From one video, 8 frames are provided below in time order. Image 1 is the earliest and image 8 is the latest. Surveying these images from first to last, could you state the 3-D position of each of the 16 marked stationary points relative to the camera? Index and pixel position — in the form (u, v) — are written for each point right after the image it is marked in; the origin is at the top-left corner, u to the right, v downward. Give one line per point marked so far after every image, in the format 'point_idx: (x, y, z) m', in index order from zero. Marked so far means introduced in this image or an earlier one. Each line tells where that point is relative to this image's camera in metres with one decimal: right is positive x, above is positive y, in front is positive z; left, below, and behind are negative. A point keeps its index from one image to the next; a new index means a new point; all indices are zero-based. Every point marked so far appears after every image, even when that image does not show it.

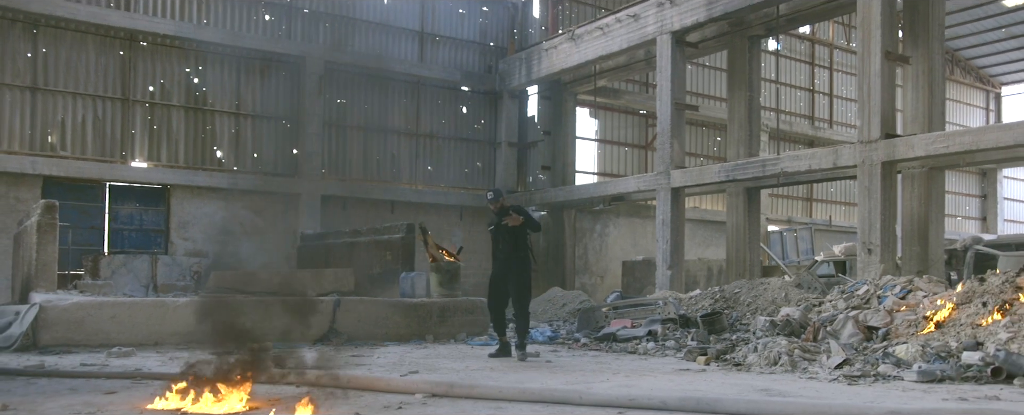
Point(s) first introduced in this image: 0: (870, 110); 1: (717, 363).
0: (+5.8, +1.6, +13.4) m
1: (+2.1, -1.6, +8.5) m
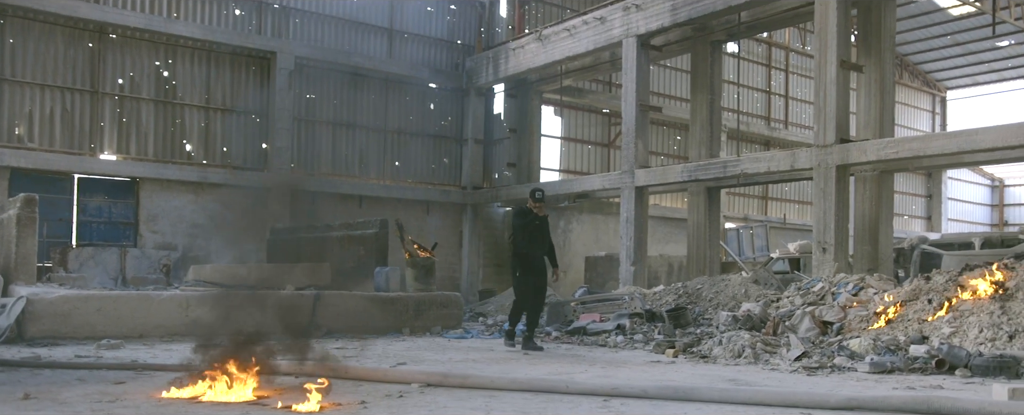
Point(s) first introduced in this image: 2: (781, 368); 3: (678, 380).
0: (+5.4, +1.6, +14.1) m
1: (+1.9, -1.6, +9.0) m
2: (+2.6, -1.6, +7.9) m
3: (+1.4, -1.4, +6.8) m
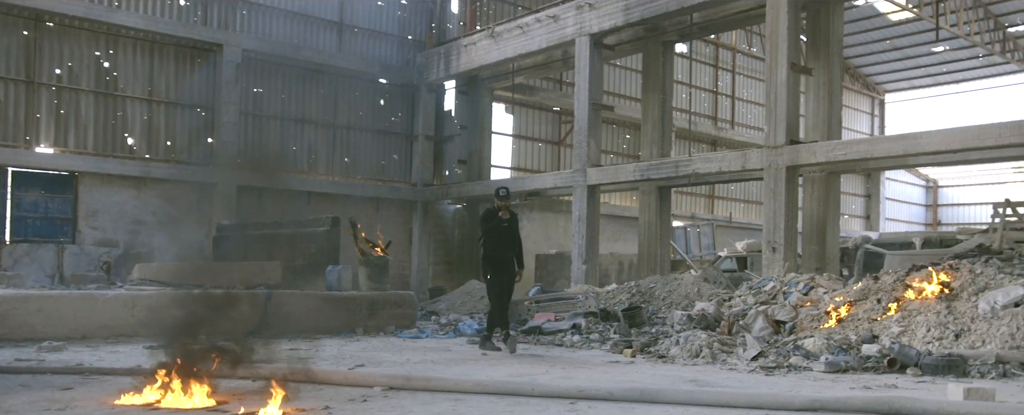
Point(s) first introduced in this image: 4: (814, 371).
0: (+4.6, +1.6, +14.3) m
1: (+1.4, -1.6, +9.1) m
2: (+2.2, -1.6, +8.0) m
3: (+1.1, -1.4, +6.8) m
4: (+2.9, -1.6, +7.8) m
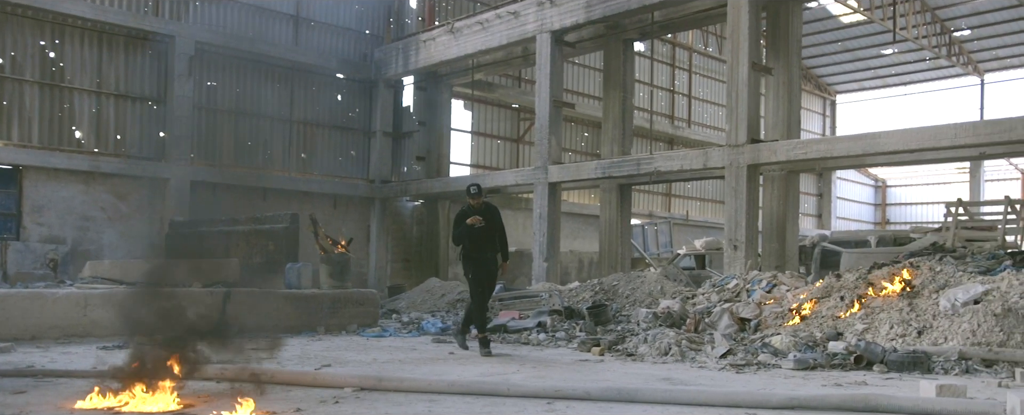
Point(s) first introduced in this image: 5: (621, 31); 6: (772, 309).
0: (+4.0, +1.6, +14.5) m
1: (+1.1, -1.6, +9.0) m
2: (+1.9, -1.5, +8.0) m
3: (+0.8, -1.4, +6.8) m
4: (+2.6, -1.5, +7.8) m
5: (+2.4, +4.0, +18.4) m
6: (+3.4, -1.3, +10.7) m
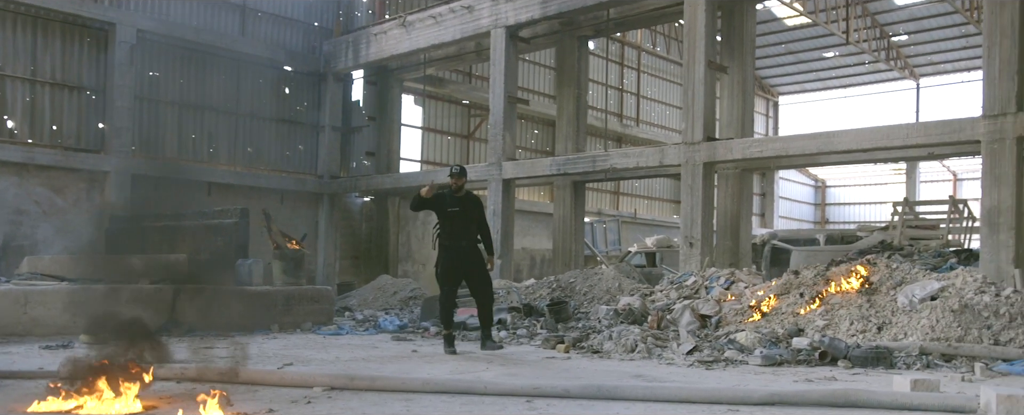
0: (+3.2, +1.7, +14.5) m
1: (+0.7, -1.6, +8.9) m
2: (+1.6, -1.5, +8.0) m
3: (+0.6, -1.4, +6.7) m
4: (+2.3, -1.5, +7.8) m
5: (+1.4, +4.0, +18.4) m
6: (+2.9, -1.3, +10.7) m
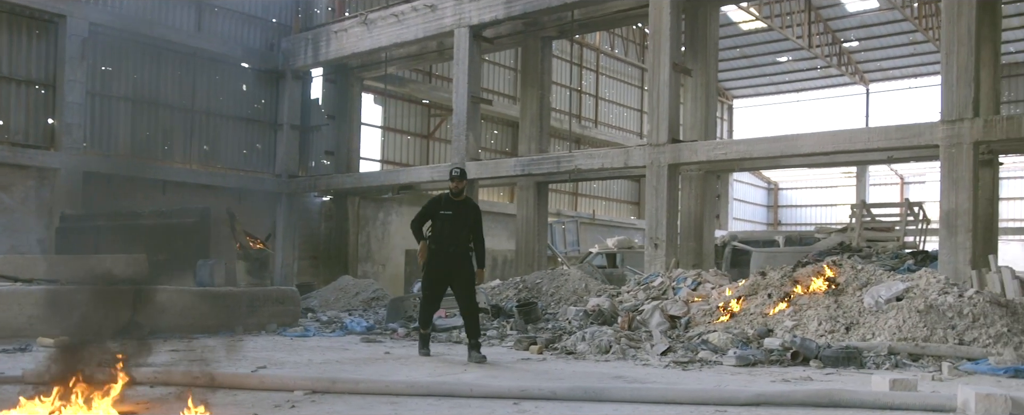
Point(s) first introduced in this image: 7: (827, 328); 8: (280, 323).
0: (+2.6, +1.6, +14.6) m
1: (+0.4, -1.6, +8.9) m
2: (+1.4, -1.5, +8.0) m
3: (+0.5, -1.4, +6.6) m
4: (+2.0, -1.5, +7.9) m
5: (+0.6, +4.0, +18.4) m
6: (+2.5, -1.3, +10.8) m
7: (+3.5, -1.3, +9.0) m
8: (-3.1, -1.6, +11.1) m
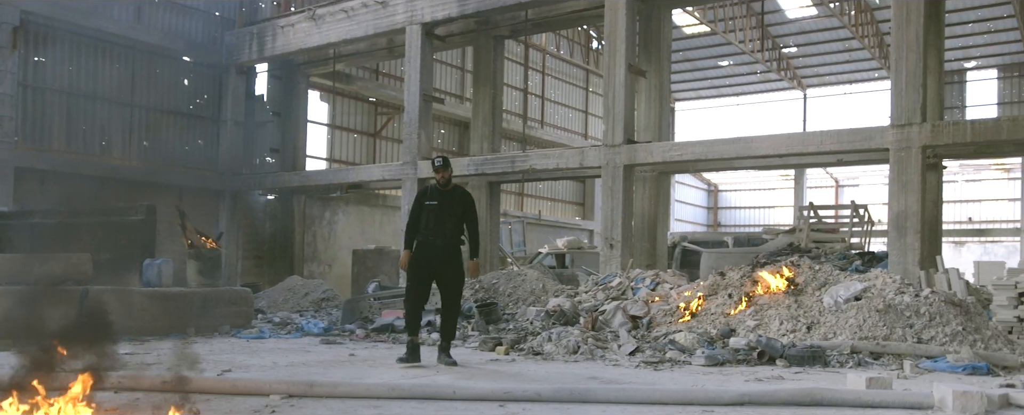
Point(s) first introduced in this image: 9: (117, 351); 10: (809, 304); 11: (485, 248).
0: (+1.8, +1.6, +14.7) m
1: (0.0, -1.6, +8.8) m
2: (+1.1, -1.5, +8.0) m
3: (+0.3, -1.4, +6.5) m
4: (+1.8, -1.5, +7.9) m
5: (-0.4, +4.0, +18.3) m
6: (+2.0, -1.3, +10.9) m
7: (+3.1, -1.3, +9.2) m
8: (-3.7, -1.5, +10.7) m
9: (-3.8, -1.4, +8.0) m
10: (+3.4, -1.1, +9.5) m
11: (-0.6, -0.9, +18.2) m
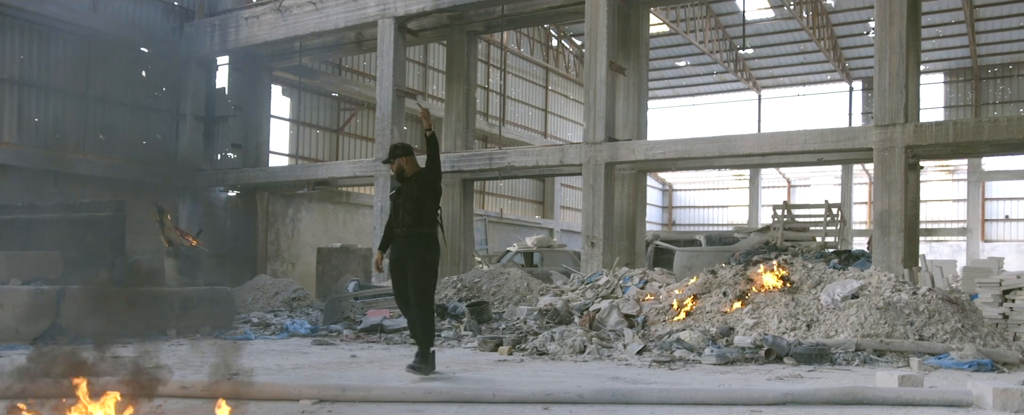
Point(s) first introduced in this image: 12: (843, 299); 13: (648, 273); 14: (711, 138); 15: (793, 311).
0: (+1.5, +1.7, +14.6) m
1: (+0.1, -1.5, +8.6) m
2: (+1.2, -1.5, +7.8) m
3: (+0.5, -1.3, +6.4) m
4: (+1.8, -1.5, +7.8) m
5: (-1.0, +4.1, +18.0) m
6: (+1.9, -1.3, +10.8) m
7: (+3.1, -1.3, +9.2) m
8: (-3.7, -1.5, +10.3) m
9: (-3.7, -1.3, +7.5) m
10: (+3.4, -1.1, +9.5) m
11: (-1.2, -0.8, +17.9) m
12: (+3.7, -1.0, +9.3) m
13: (+2.0, -1.0, +12.2) m
14: (+3.3, +1.1, +13.5) m
15: (+3.2, -1.2, +9.4) m
